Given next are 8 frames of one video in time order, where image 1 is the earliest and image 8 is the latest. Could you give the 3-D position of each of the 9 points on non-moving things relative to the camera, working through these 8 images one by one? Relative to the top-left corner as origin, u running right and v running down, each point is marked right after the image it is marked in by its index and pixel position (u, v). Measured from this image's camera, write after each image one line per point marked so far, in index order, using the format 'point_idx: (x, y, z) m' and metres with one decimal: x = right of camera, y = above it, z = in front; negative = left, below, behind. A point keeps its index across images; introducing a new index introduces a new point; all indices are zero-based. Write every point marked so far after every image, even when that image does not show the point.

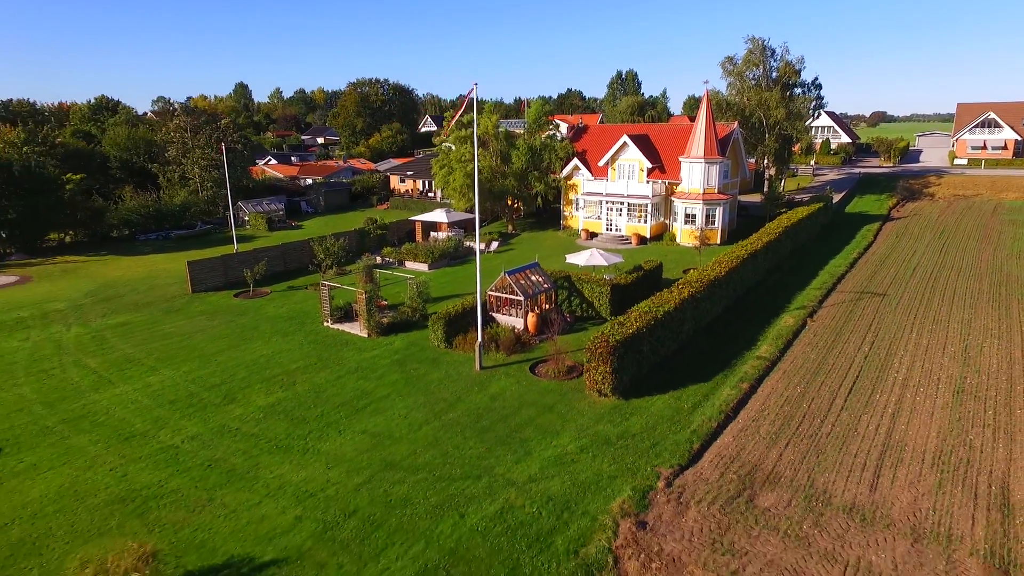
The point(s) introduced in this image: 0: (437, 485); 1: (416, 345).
0: (-1.4, -3.8, +11.6) m
1: (-2.9, -1.8, +18.7) m
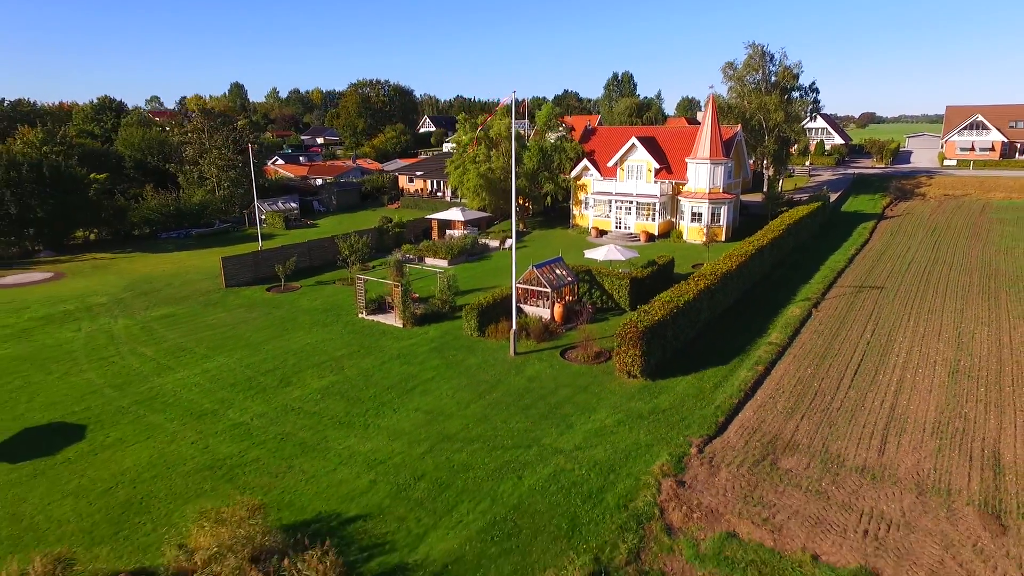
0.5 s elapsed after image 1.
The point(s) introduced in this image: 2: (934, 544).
0: (-0.4, -3.5, +13.0) m
1: (-2.0, -1.5, +20.0) m
2: (+7.0, -4.2, +10.0) m
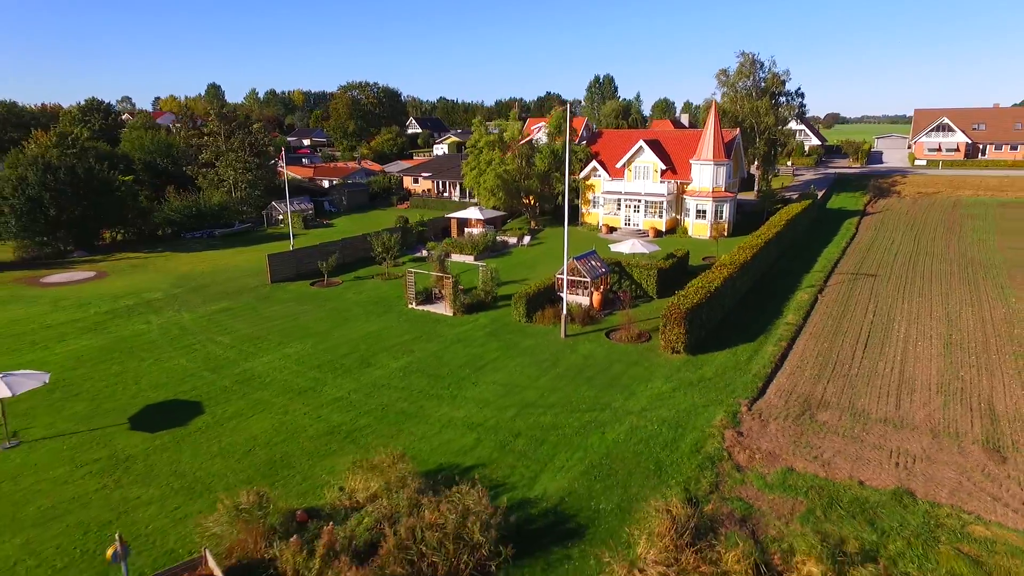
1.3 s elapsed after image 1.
0: (+1.6, -3.2, +15.1) m
1: (-0.4, -1.2, +22.0) m
2: (+9.0, -3.7, +12.4) m
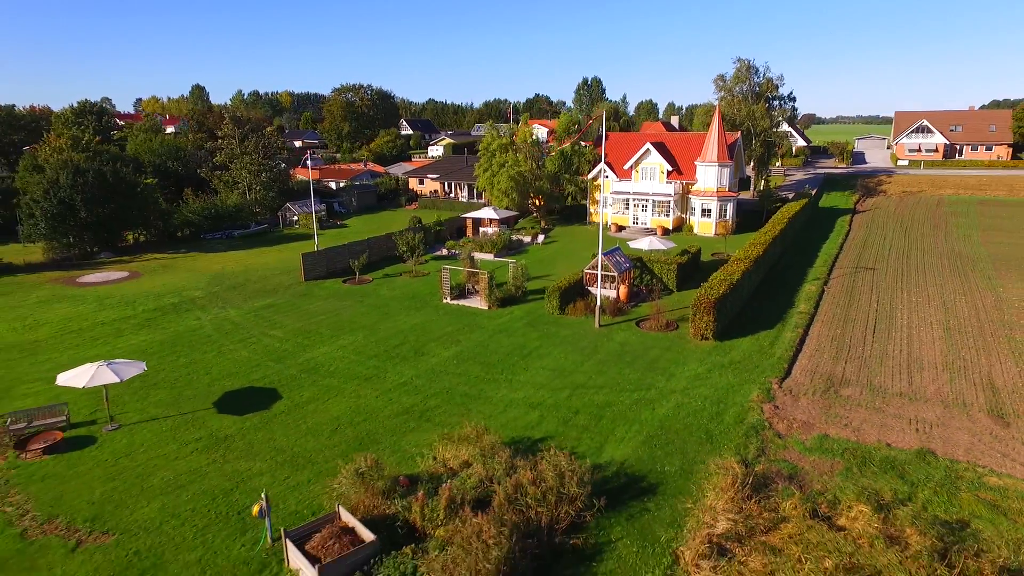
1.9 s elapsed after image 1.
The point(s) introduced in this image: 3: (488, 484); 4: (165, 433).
0: (+3.1, -2.9, +16.7) m
1: (+0.9, -1.0, +23.6) m
2: (+10.6, -3.4, +14.2) m
3: (-0.4, -3.7, +11.6) m
4: (-8.6, -3.6, +15.1) m
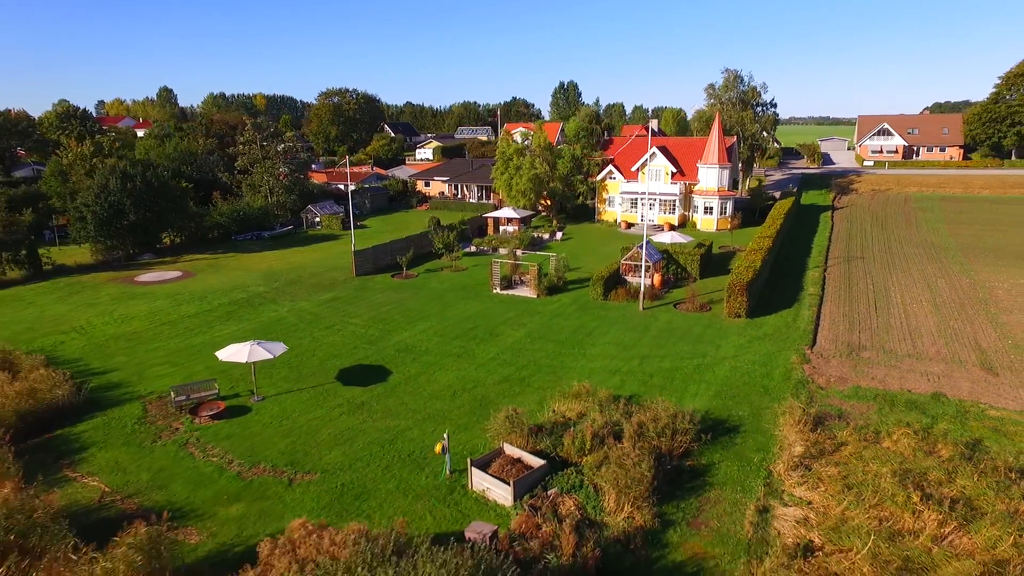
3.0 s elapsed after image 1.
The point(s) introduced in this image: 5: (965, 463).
0: (+5.7, -2.4, +19.8) m
1: (+3.0, -0.5, +26.6) m
2: (+13.3, -2.7, +17.8) m
3: (+2.5, -3.2, +14.5) m
4: (-5.9, -3.3, +17.6) m
5: (+9.9, -3.8, +13.2) m
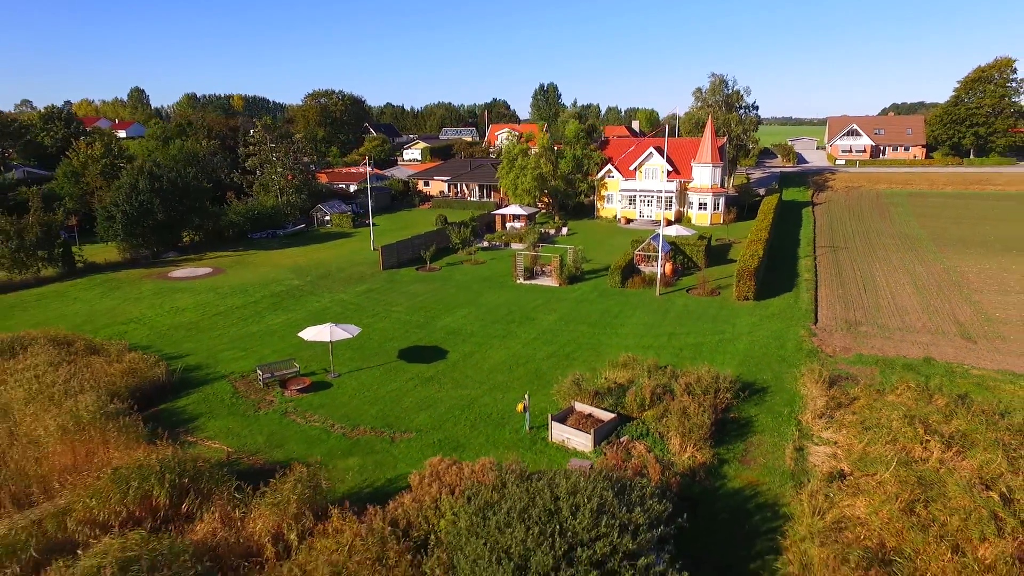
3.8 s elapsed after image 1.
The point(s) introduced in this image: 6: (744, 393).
0: (+7.2, -1.8, +22.4) m
1: (+4.3, 0.0, +29.0) m
2: (+15.0, -2.1, +20.7) m
3: (+4.3, -2.7, +16.9) m
4: (-4.3, -2.8, +19.6) m
5: (+11.7, -3.1, +15.9) m
6: (+6.7, -3.1, +17.6) m
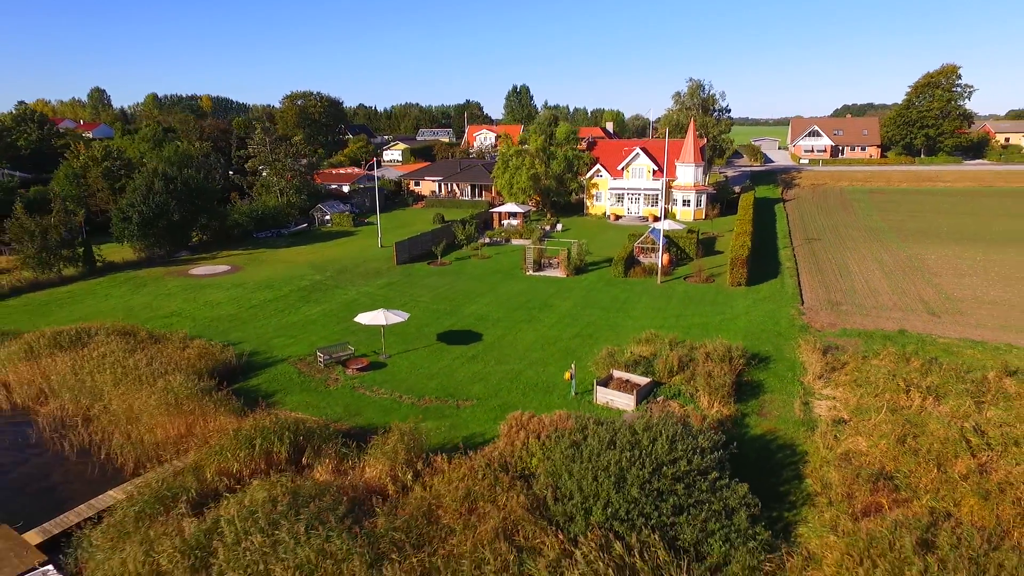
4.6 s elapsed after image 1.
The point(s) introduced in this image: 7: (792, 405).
0: (+8.2, -1.2, +25.1) m
1: (+4.9, +0.6, +31.6) m
2: (+16.1, -1.3, +24.0) m
3: (+5.7, -2.2, +19.5) m
4: (-3.0, -2.4, +21.7) m
5: (+13.2, -2.5, +19.0) m
6: (+8.1, -2.5, +20.3) m
7: (+8.2, -3.4, +17.7) m
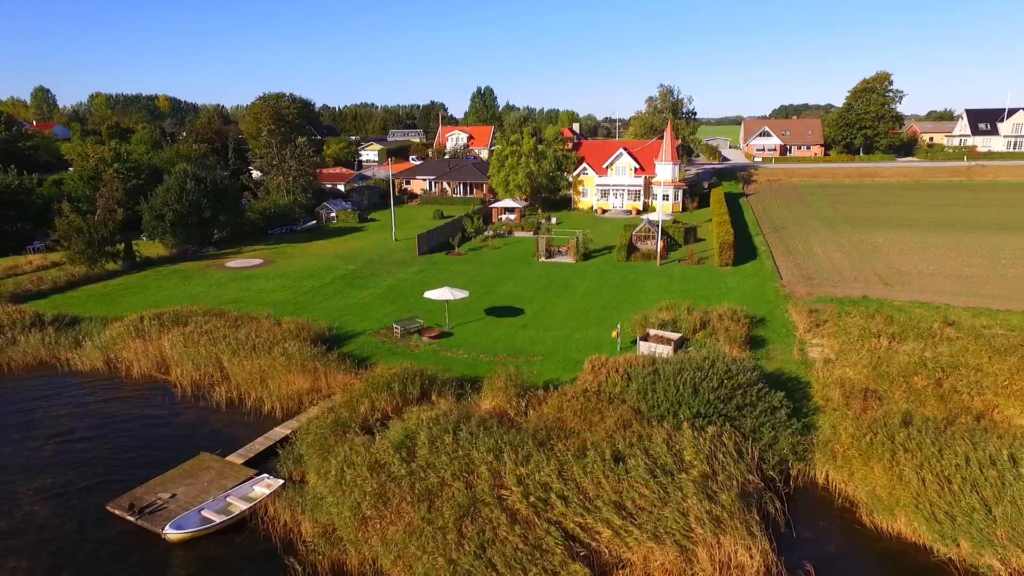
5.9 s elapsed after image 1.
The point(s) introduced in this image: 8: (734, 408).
0: (+9.8, -0.2, +29.9) m
1: (+5.9, +1.6, +36.1) m
2: (+17.7, -0.1, +29.4) m
3: (+7.7, -1.1, +24.1) m
4: (-1.2, -1.6, +25.6) m
5: (+15.2, -1.3, +24.1) m
6: (+10.0, -1.4, +25.1) m
7: (+10.4, -2.4, +22.5) m
8: (+5.6, -3.1, +15.3) m
